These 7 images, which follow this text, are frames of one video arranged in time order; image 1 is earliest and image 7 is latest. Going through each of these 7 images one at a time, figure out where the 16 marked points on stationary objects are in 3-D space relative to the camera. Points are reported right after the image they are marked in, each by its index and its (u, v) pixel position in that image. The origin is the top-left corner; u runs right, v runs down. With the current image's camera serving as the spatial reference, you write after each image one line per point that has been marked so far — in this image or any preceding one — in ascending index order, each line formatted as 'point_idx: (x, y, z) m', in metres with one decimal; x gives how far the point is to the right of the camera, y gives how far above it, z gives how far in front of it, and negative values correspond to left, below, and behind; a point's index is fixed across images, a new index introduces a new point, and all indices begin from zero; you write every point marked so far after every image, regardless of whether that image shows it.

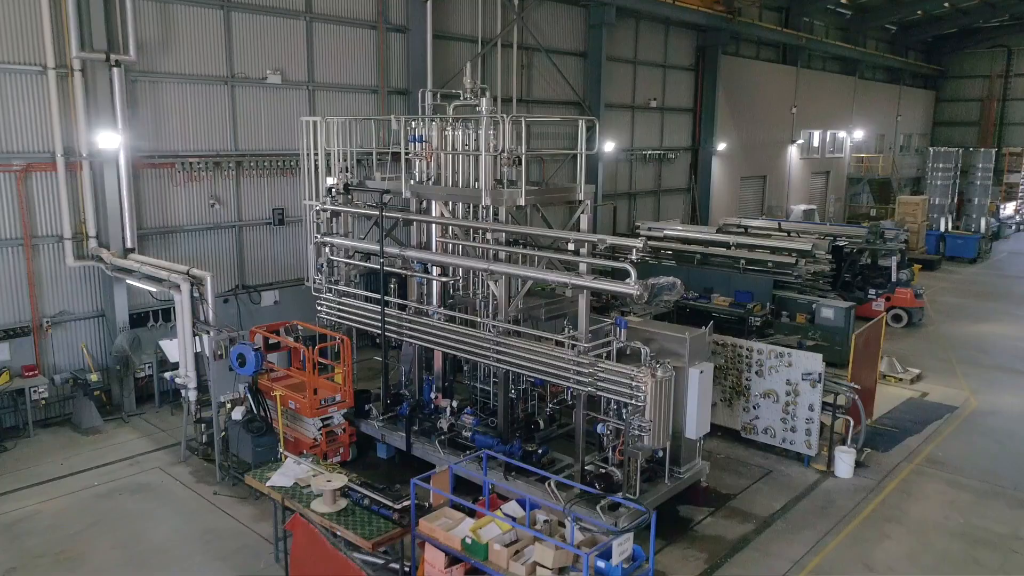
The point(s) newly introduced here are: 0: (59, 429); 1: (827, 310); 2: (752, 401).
0: (-5.2, -1.6, +8.9) m
1: (+4.8, -0.3, +11.8) m
2: (+2.6, -1.2, +8.4) m
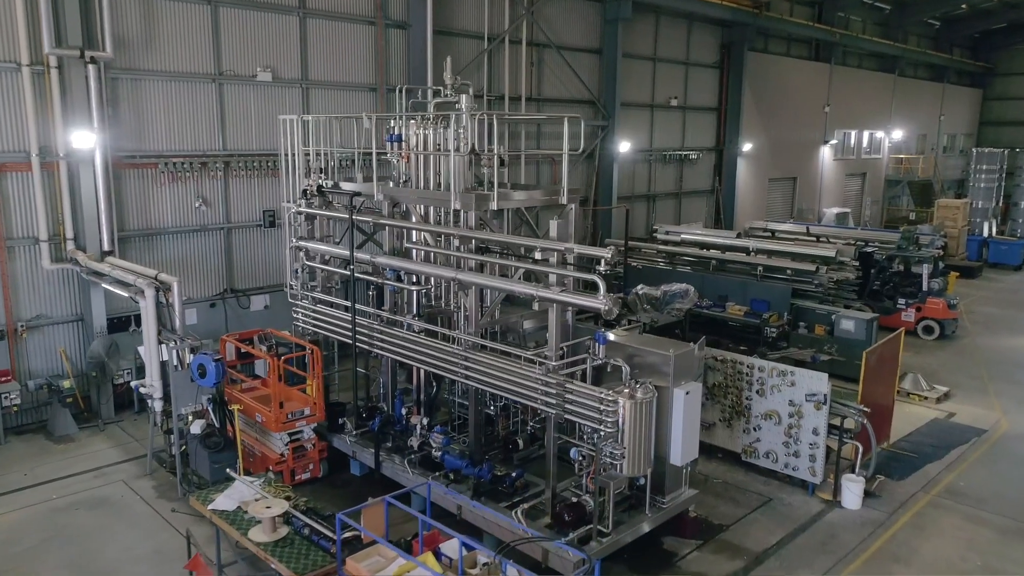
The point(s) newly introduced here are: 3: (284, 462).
0: (-5.4, -1.7, +8.7) m
1: (+4.8, -0.5, +11.1) m
2: (+2.4, -1.3, +7.8) m
3: (-2.2, -1.6, +7.4) m
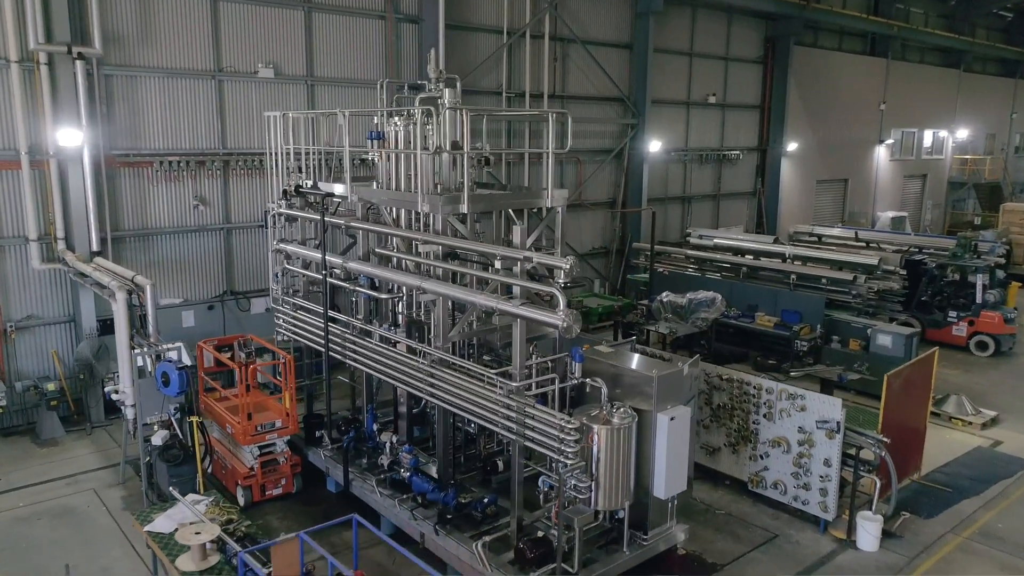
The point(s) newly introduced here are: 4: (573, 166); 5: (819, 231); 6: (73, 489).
0: (-5.4, -1.7, +8.5) m
1: (+4.9, -0.6, +10.2) m
2: (+2.2, -1.5, +7.0) m
3: (-2.3, -1.7, +7.0) m
4: (+1.1, +2.2, +14.0) m
5: (+6.5, +1.2, +16.5) m
6: (-4.2, -1.9, +7.4) m
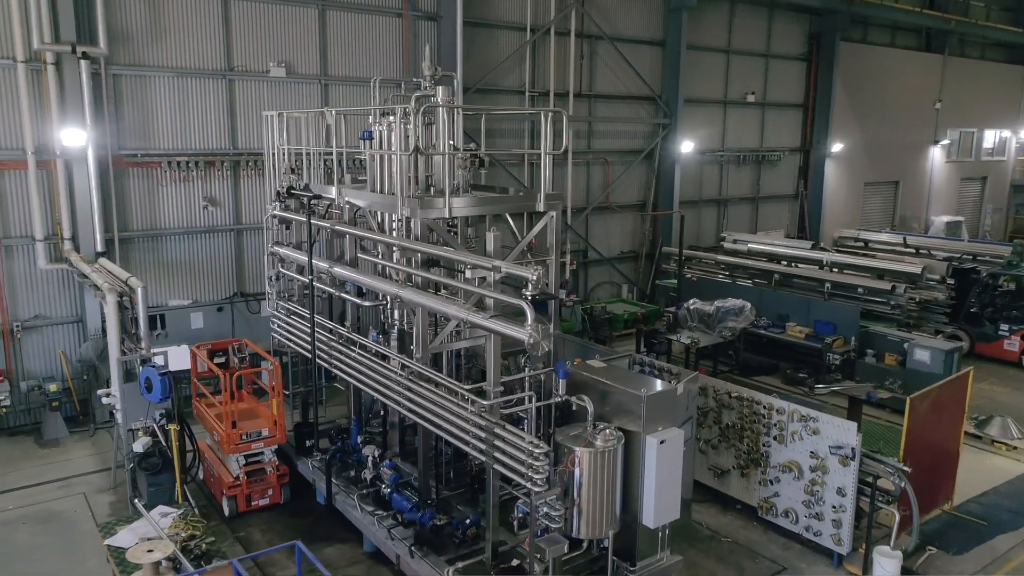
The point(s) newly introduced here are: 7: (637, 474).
0: (-5.4, -1.7, +8.6) m
1: (+5.0, -0.8, +9.5) m
2: (+2.2, -1.6, +6.5) m
3: (-2.4, -1.7, +6.8) m
4: (+1.6, +2.1, +13.6) m
5: (+7.1, +1.0, +15.7) m
6: (-4.2, -1.9, +7.3) m
7: (+0.9, -1.3, +5.3) m
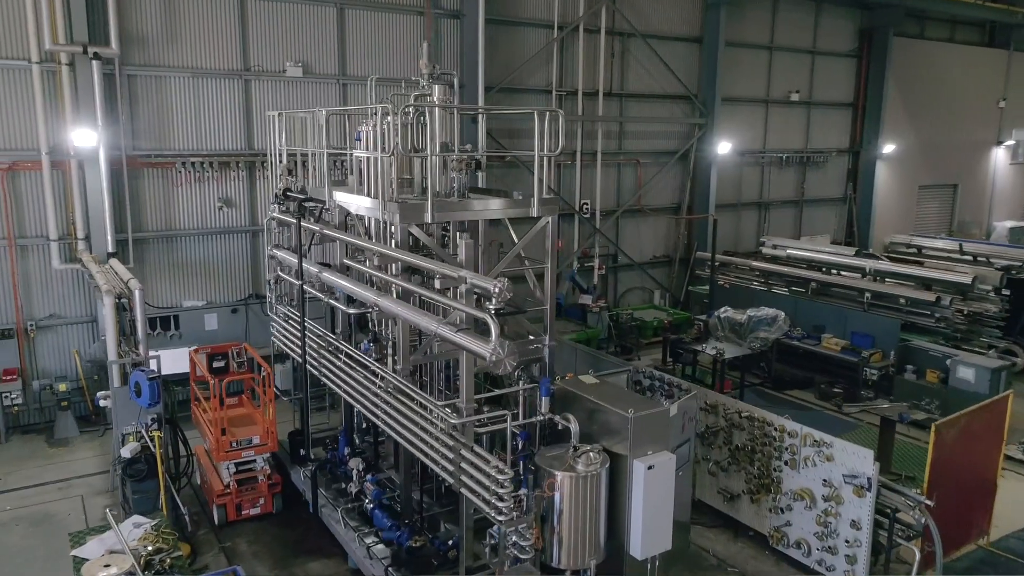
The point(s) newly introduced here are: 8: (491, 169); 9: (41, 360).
0: (-5.3, -1.7, +8.6) m
1: (+5.2, -0.9, +8.8) m
2: (+2.1, -1.7, +6.1) m
3: (-2.5, -1.8, +6.6) m
4: (+2.0, +2.0, +13.1) m
5: (+7.7, +0.9, +14.8) m
6: (-4.2, -1.9, +7.3) m
7: (+0.7, -1.4, +5.0) m
8: (-0.3, +1.7, +11.3) m
9: (-5.4, -0.8, +8.9) m
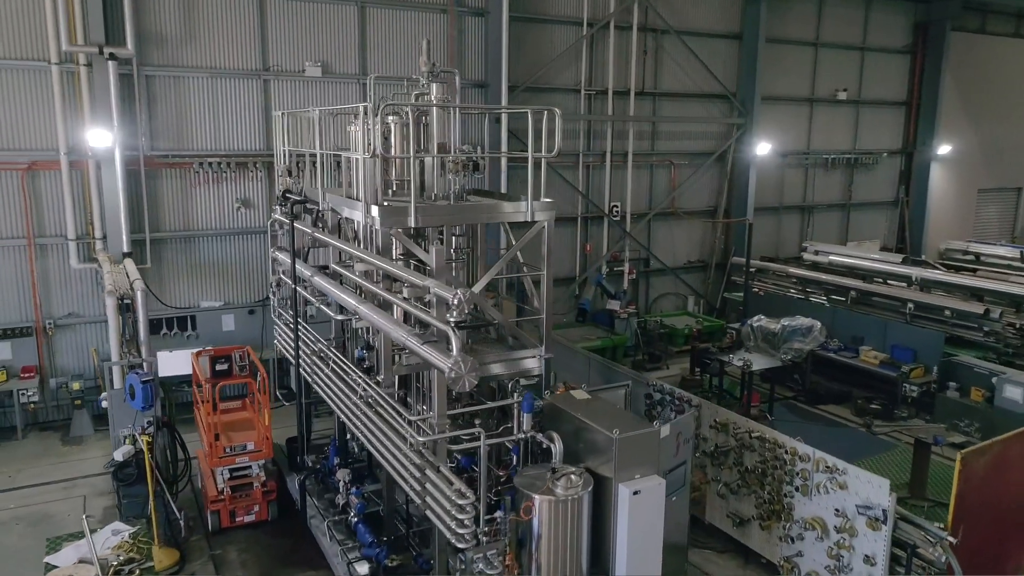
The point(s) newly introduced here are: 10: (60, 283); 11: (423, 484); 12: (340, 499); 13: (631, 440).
0: (-5.2, -1.6, +8.7) m
1: (+5.3, -1.1, +8.1) m
2: (+2.0, -1.7, +5.6) m
3: (-2.5, -1.8, +6.5) m
4: (+2.5, +1.9, +12.7) m
5: (+8.3, +0.7, +14.0) m
6: (-4.2, -1.9, +7.3) m
7: (+0.6, -1.4, +4.6) m
8: (+0.1, +1.7, +11.1) m
9: (-5.2, -0.8, +9.0) m
10: (-5.2, +0.1, +8.8) m
11: (-0.5, -1.1, +4.3) m
12: (-1.3, -1.6, +5.9) m
13: (+0.7, -0.9, +4.6) m
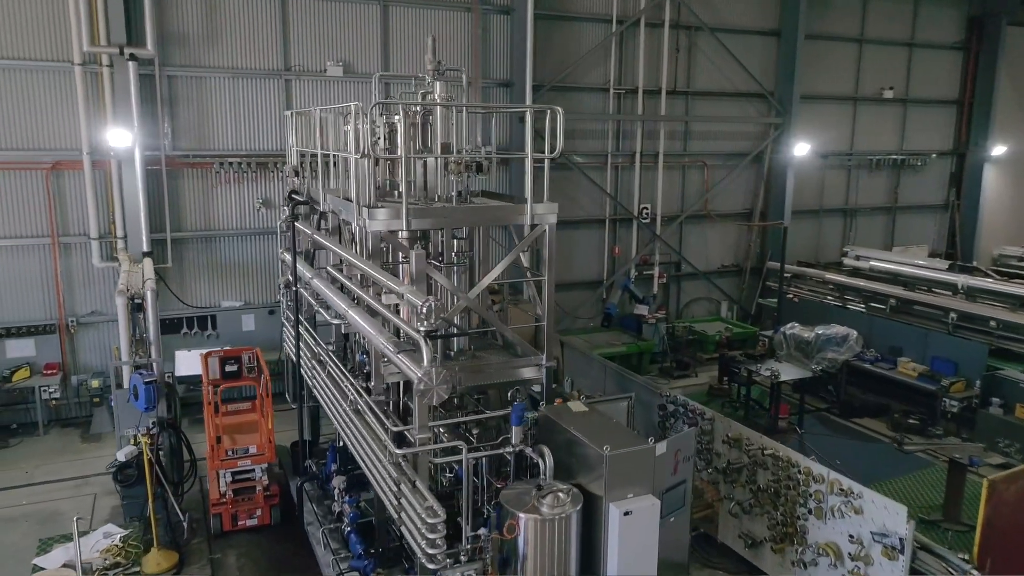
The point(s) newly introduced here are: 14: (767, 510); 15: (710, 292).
0: (-5.0, -1.6, +8.8) m
1: (+5.4, -1.2, +7.6) m
2: (+2.0, -1.8, +5.3) m
3: (-2.4, -1.8, +6.5) m
4: (+3.0, +1.9, +12.3) m
5: (+8.8, +0.5, +13.2) m
6: (-4.1, -1.9, +7.3) m
7: (+0.5, -1.5, +4.4) m
8: (+0.4, +1.6, +10.8) m
9: (-5.0, -0.8, +9.1) m
10: (-5.0, +0.1, +9.0) m
11: (-0.6, -1.1, +4.1) m
12: (-1.3, -1.6, +5.8) m
13: (+0.6, -0.9, +4.3) m
14: (+1.8, -1.6, +5.6) m
15: (+3.3, -0.1, +12.8) m
